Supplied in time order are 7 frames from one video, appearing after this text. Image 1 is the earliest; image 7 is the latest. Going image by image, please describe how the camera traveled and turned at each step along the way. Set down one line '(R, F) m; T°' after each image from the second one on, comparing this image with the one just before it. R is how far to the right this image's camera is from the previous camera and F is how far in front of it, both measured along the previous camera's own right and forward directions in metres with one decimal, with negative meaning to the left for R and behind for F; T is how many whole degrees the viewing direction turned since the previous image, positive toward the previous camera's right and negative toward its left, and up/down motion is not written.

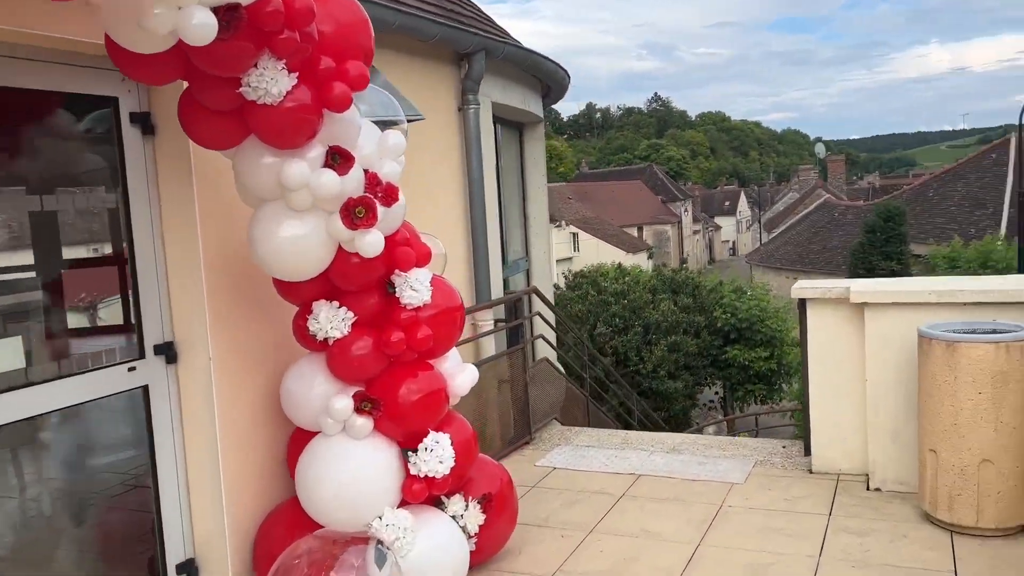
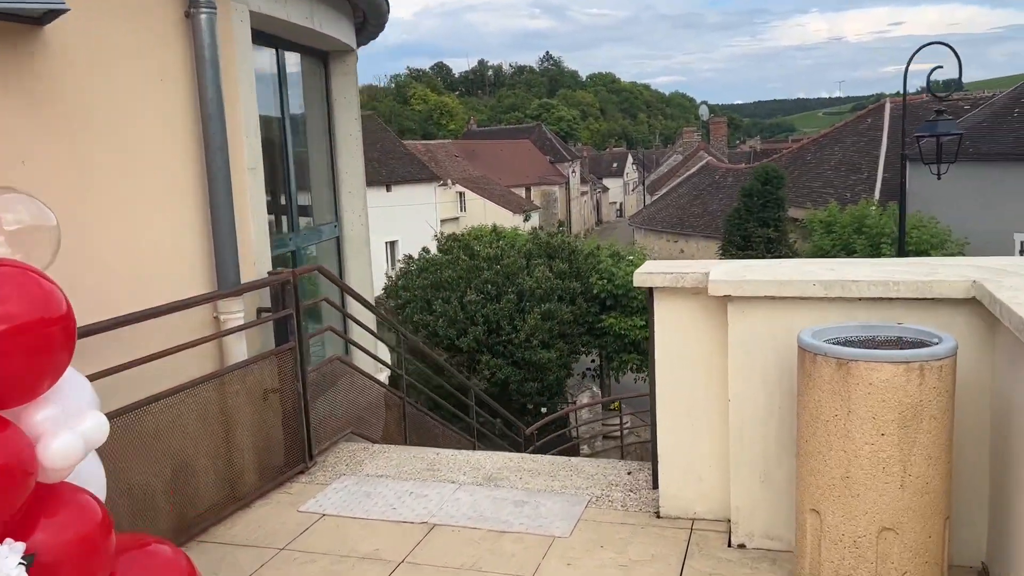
(+0.5, +1.0) m; +7°
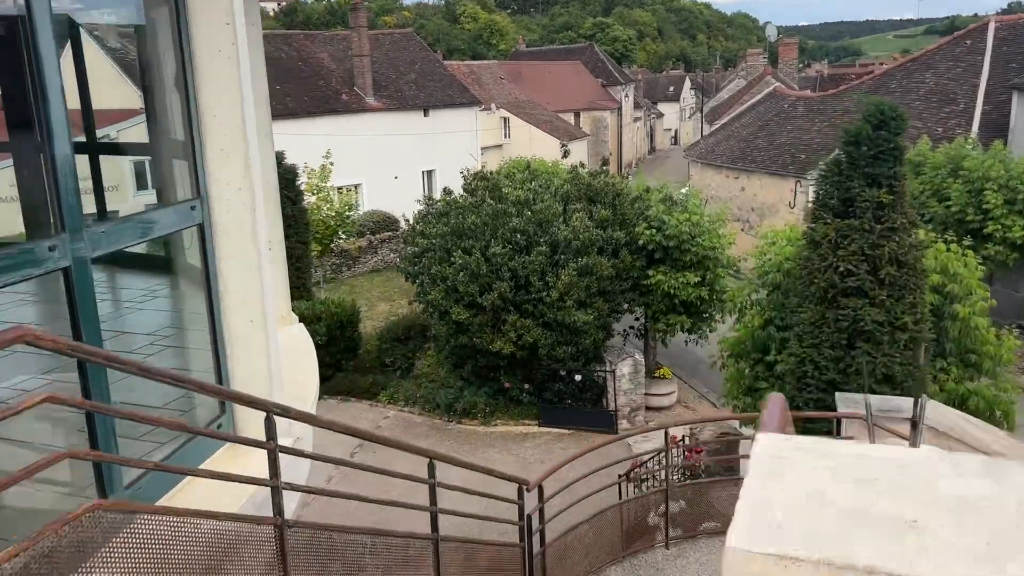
(+0.2, +1.8) m; -3°
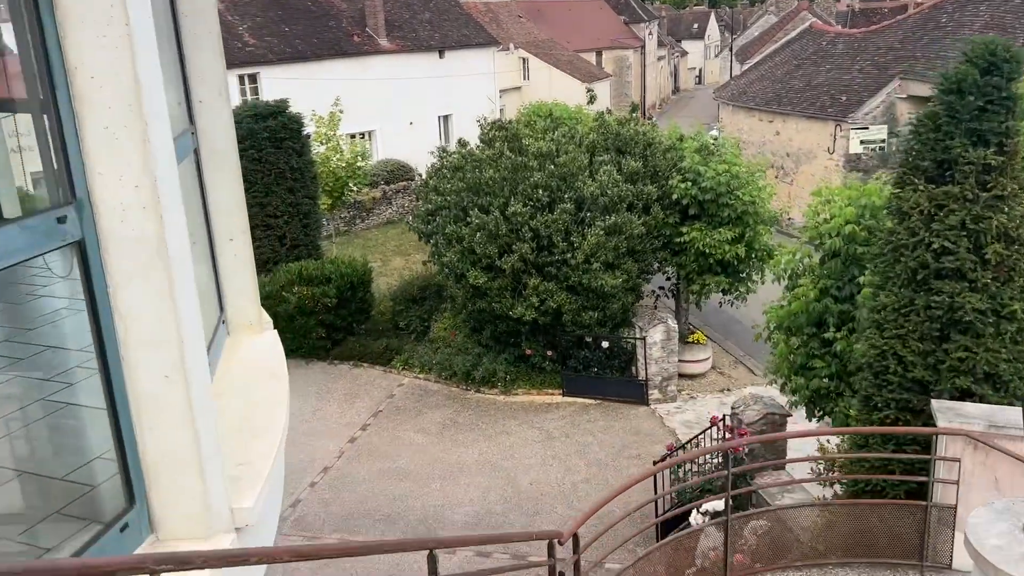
(0.0, +0.9) m; -1°
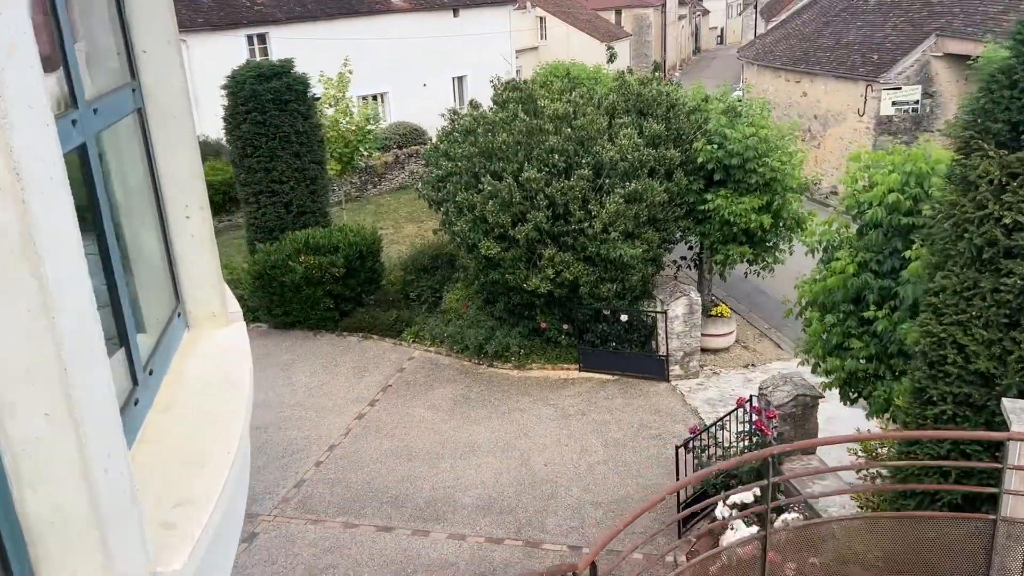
(0.0, +0.5) m; -1°
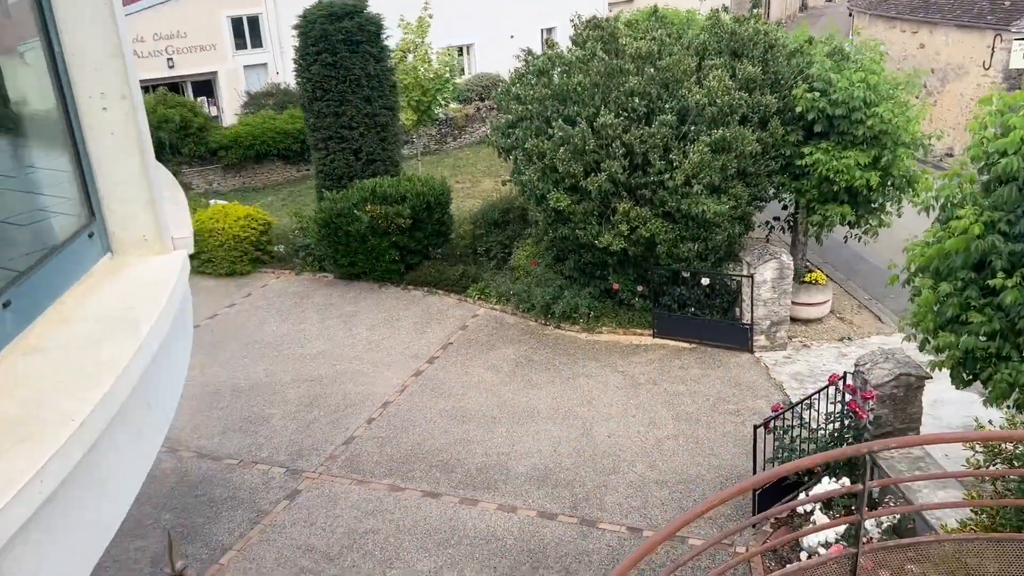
(+0.2, +0.7) m; -6°
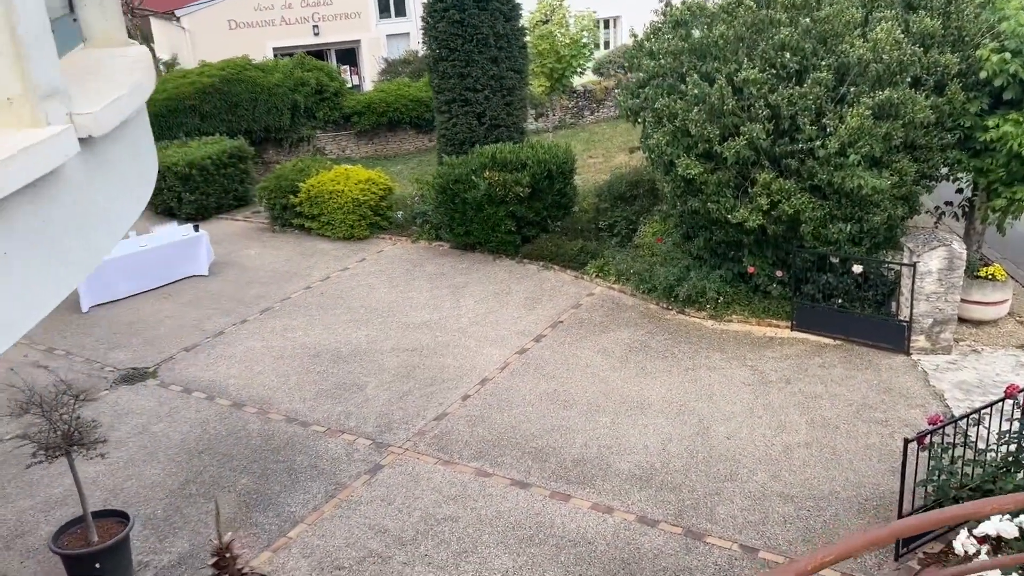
(+0.2, +0.9) m; -9°
